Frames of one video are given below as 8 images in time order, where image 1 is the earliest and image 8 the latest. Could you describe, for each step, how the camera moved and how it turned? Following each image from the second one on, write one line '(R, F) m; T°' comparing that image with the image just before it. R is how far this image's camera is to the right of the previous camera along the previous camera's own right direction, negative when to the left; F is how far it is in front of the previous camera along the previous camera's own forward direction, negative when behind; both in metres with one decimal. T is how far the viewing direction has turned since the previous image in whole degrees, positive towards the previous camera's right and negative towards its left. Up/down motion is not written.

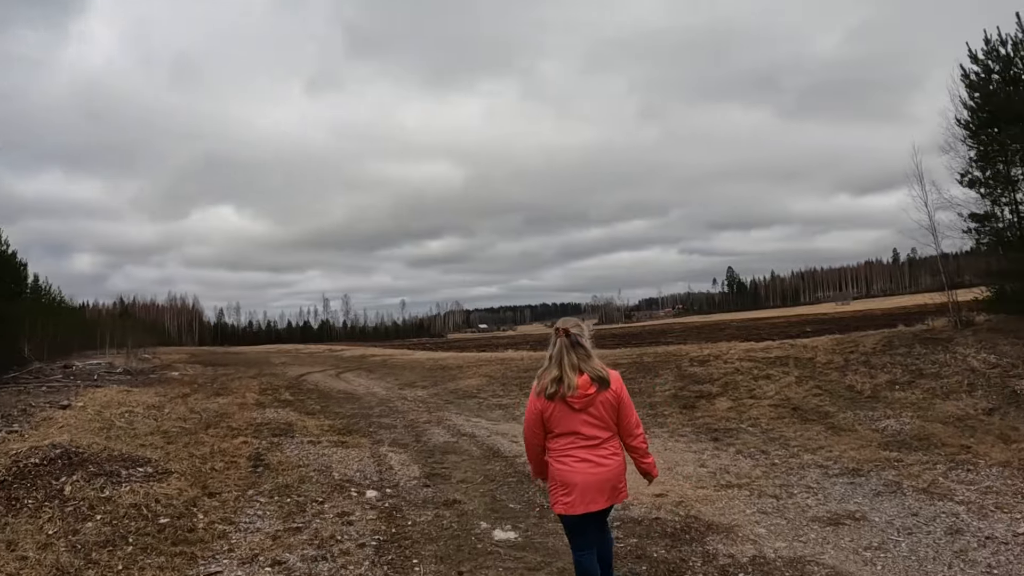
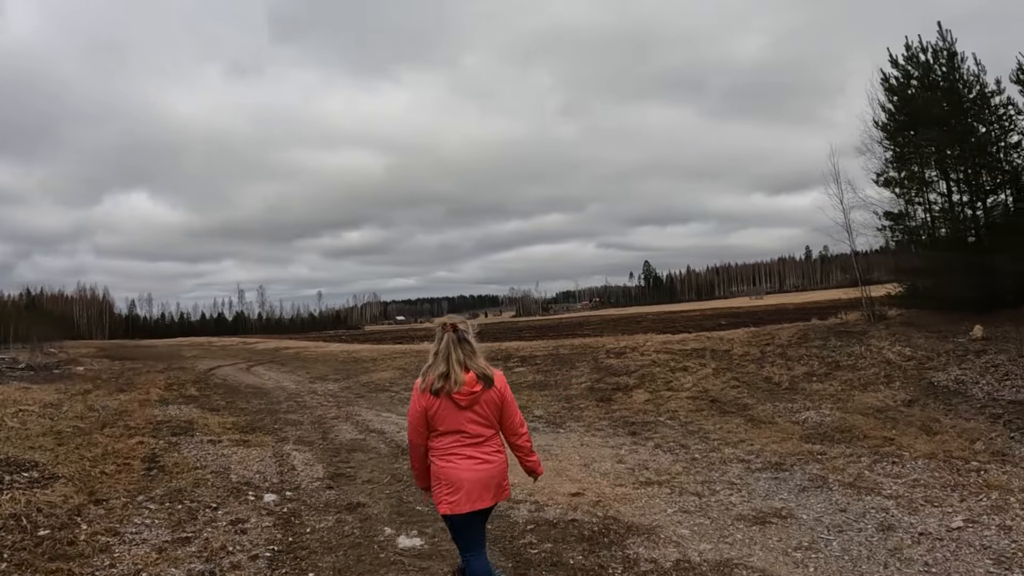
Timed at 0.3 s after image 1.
(0.0, +0.3) m; +4°
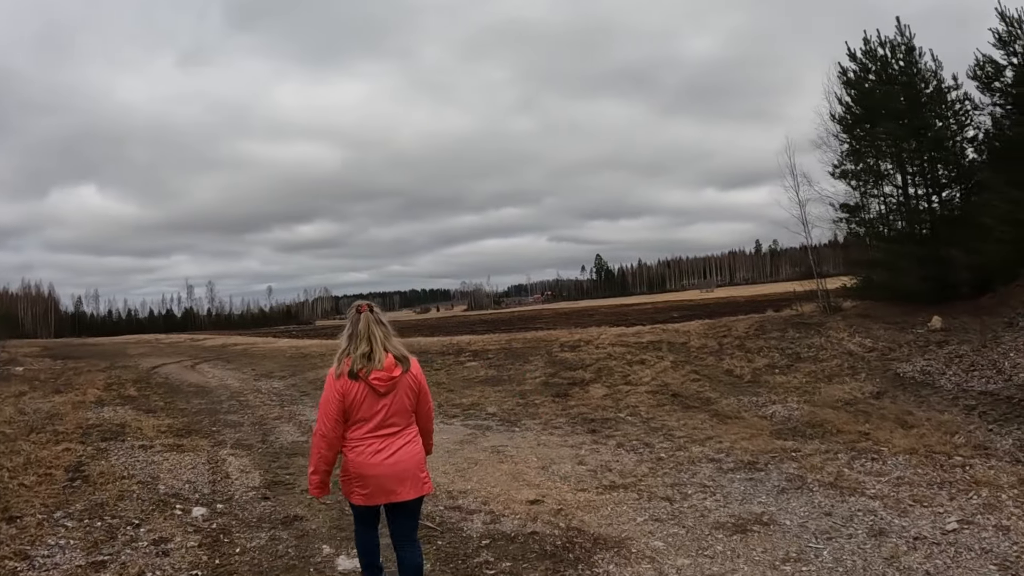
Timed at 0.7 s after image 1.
(0.0, +0.4) m; +2°
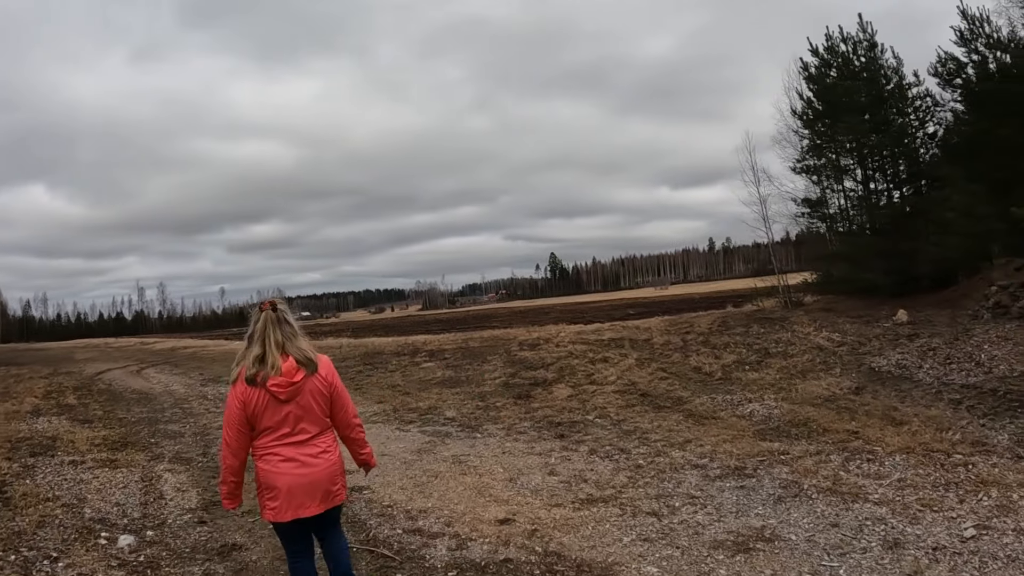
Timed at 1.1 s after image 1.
(0.0, +0.5) m; +2°
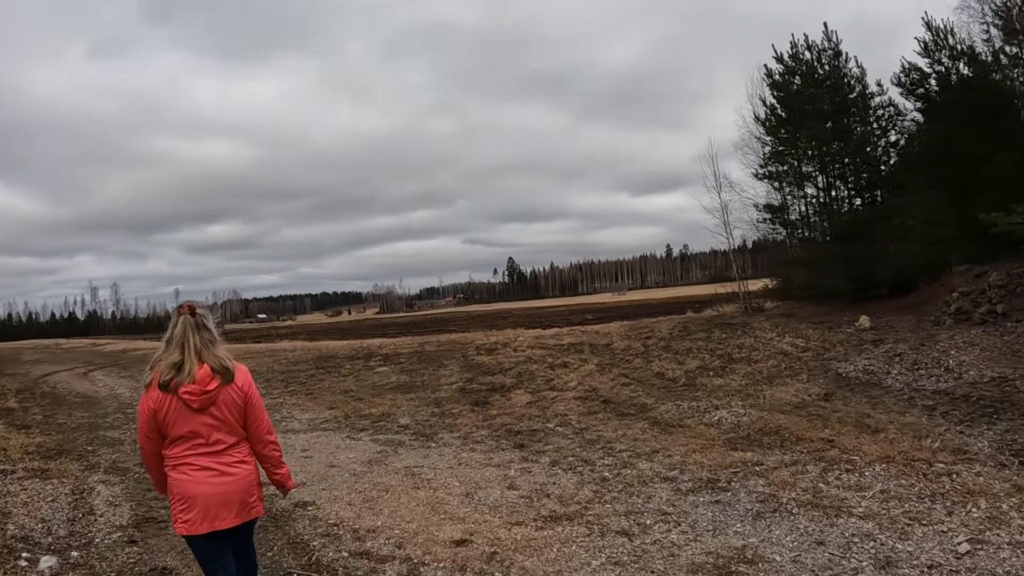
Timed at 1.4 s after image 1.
(0.0, +0.3) m; +2°
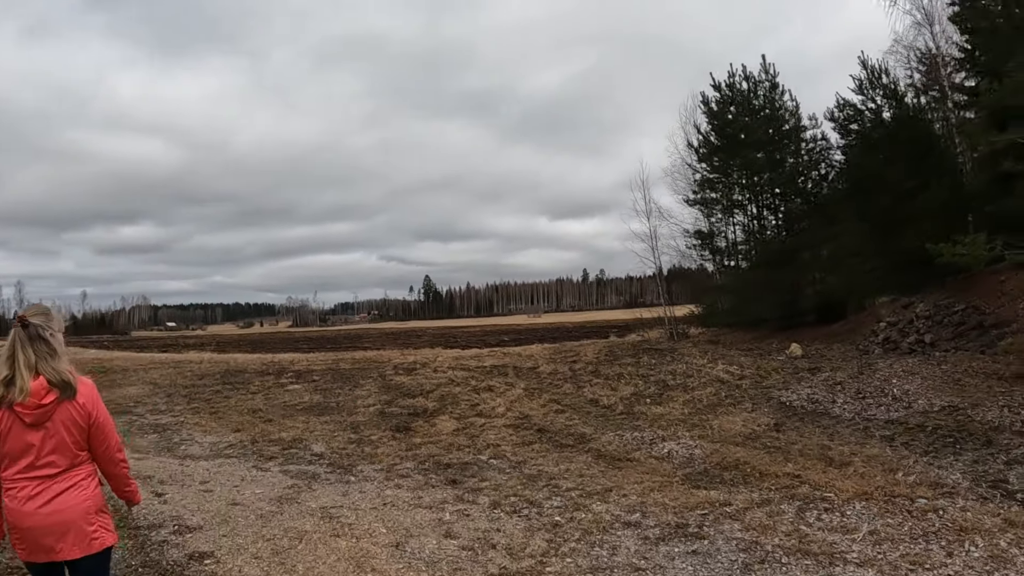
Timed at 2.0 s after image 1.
(-0.1, +0.6) m; +4°
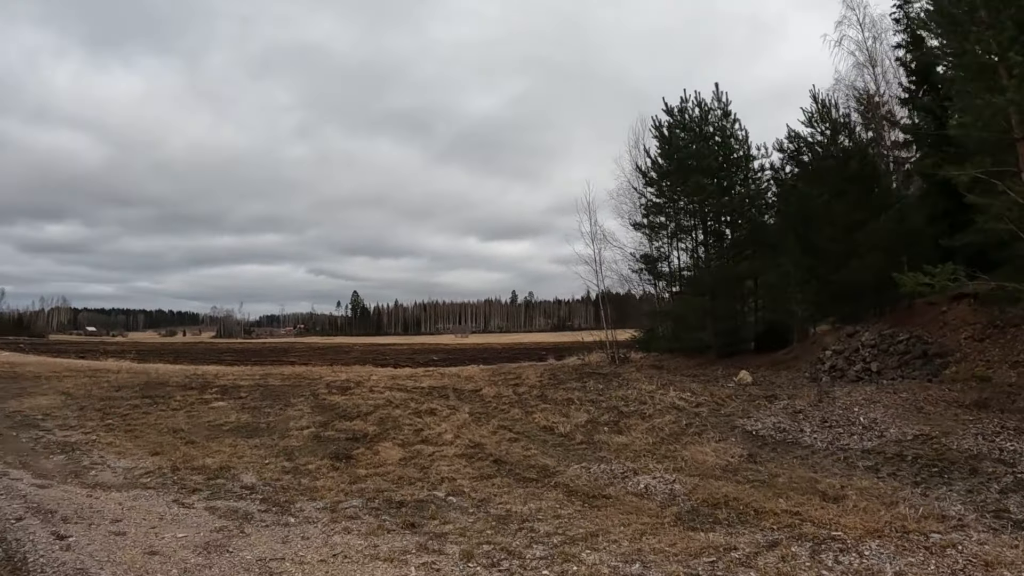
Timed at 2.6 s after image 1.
(-0.2, +0.6) m; +4°
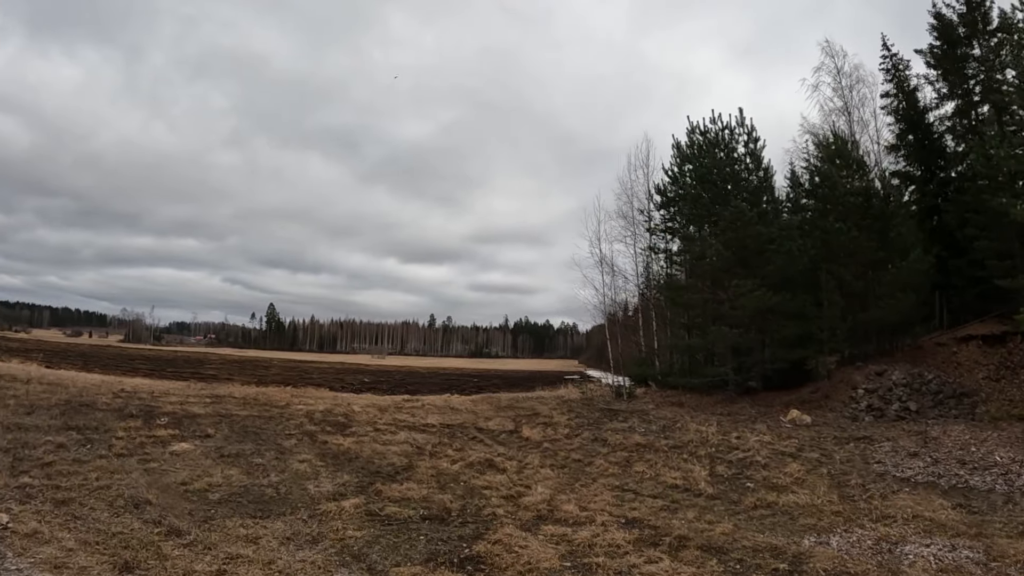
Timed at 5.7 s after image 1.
(-1.0, +2.6) m; +5°
